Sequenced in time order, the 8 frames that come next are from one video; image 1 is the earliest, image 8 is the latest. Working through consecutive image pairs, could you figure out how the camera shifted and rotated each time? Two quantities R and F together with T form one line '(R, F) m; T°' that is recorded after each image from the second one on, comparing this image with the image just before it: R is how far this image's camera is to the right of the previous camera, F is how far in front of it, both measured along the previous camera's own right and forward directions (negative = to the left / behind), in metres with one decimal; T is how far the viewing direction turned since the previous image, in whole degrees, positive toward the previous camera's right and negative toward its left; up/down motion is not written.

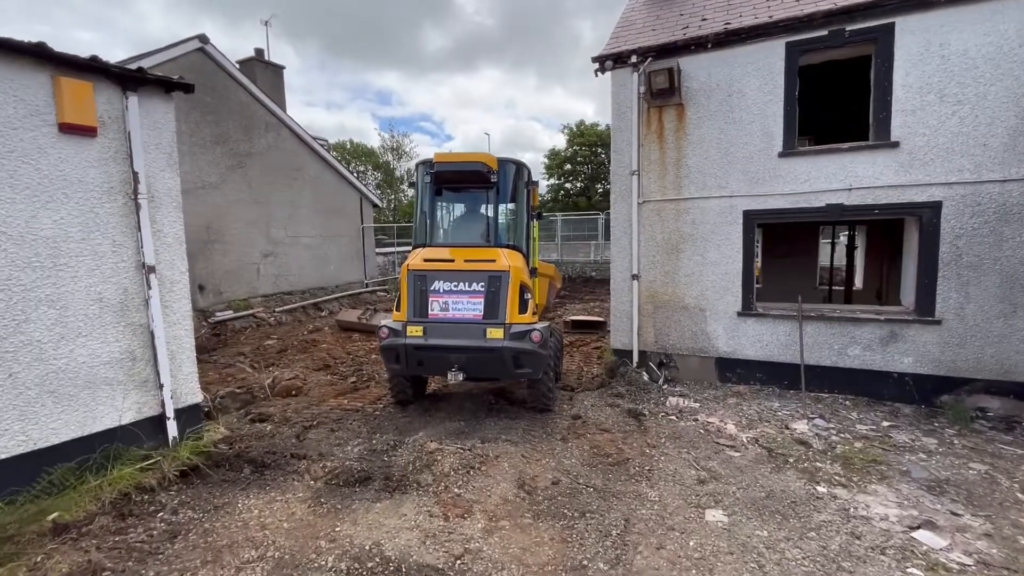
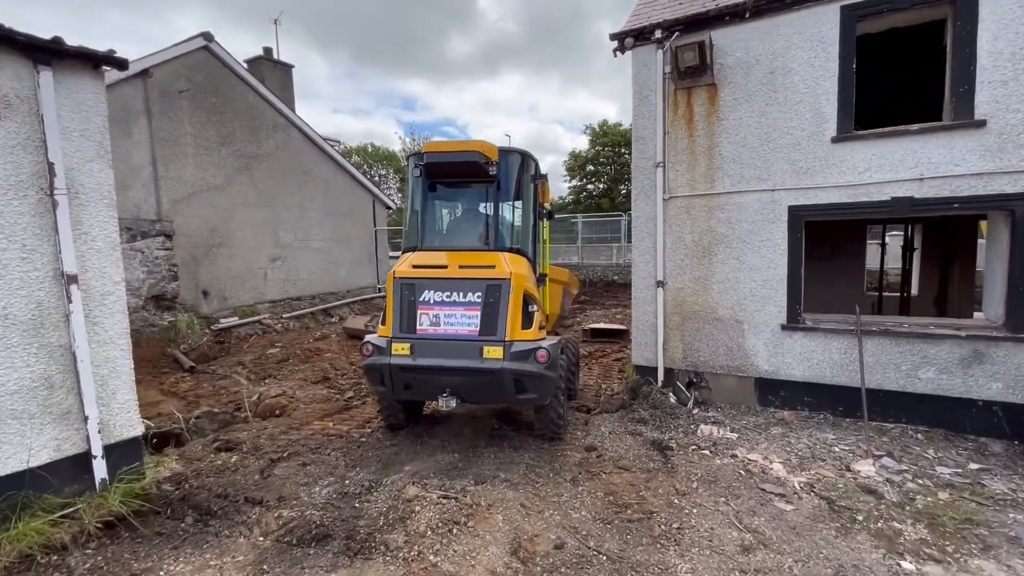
(+0.2, +0.8) m; -3°
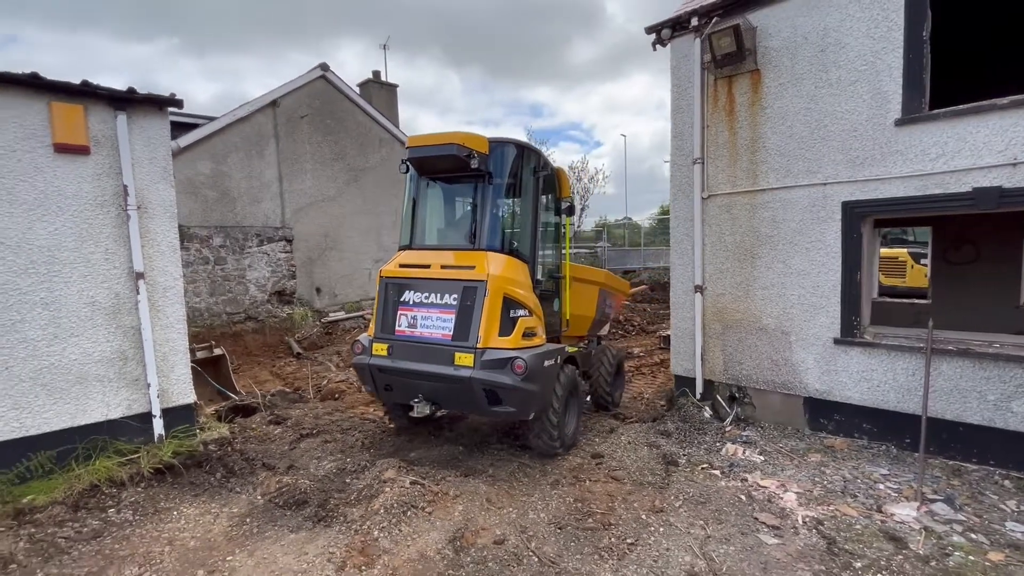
(+1.2, 0.0) m; -15°
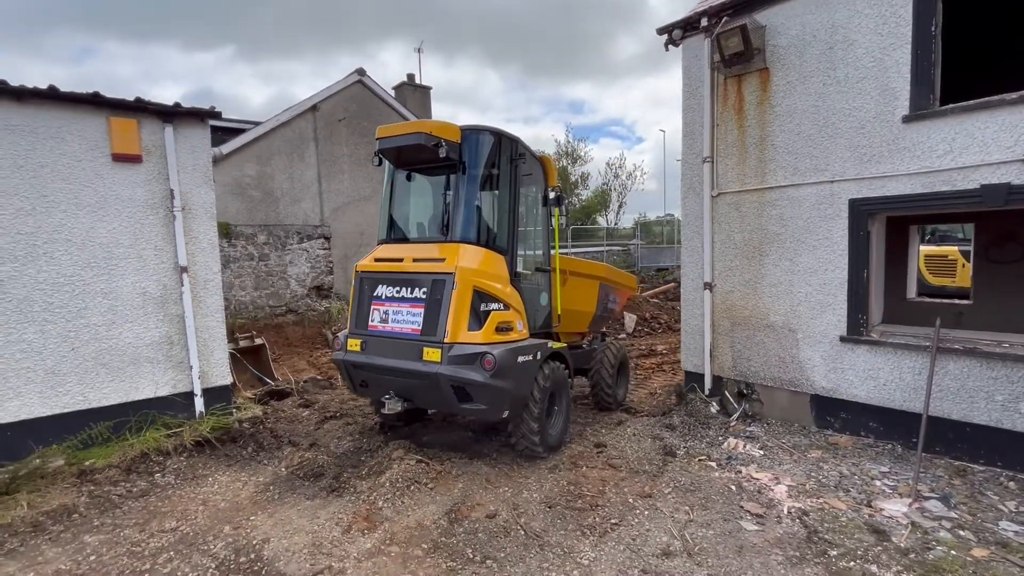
(+0.3, -0.2) m; -5°
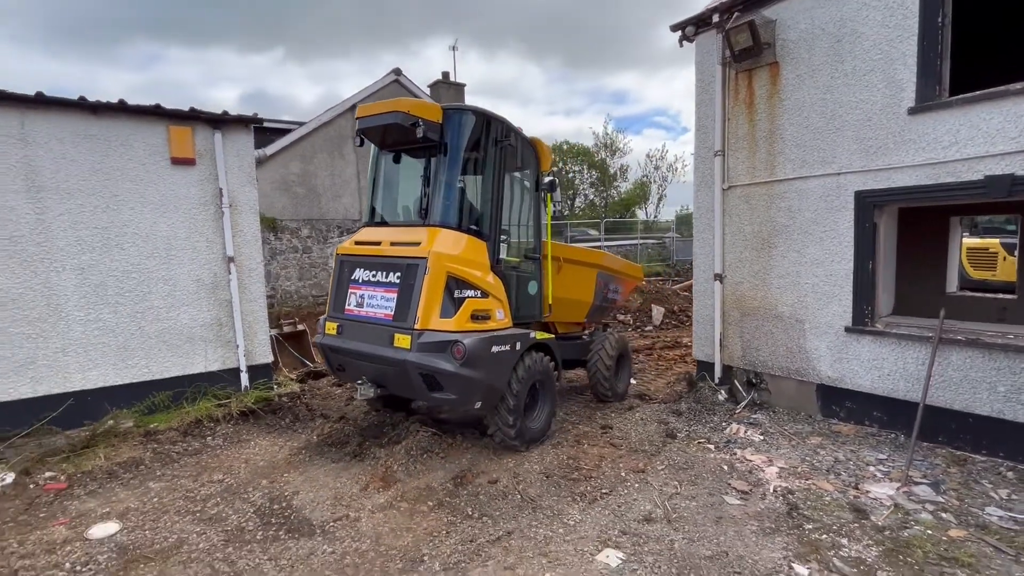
(+0.3, -0.3) m; -5°
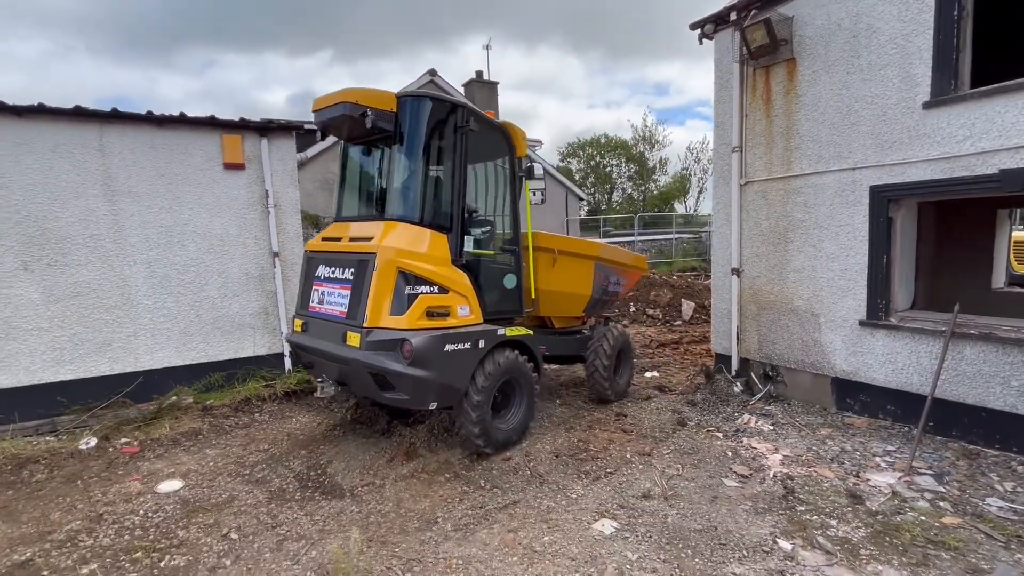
(+0.2, -0.3) m; -5°
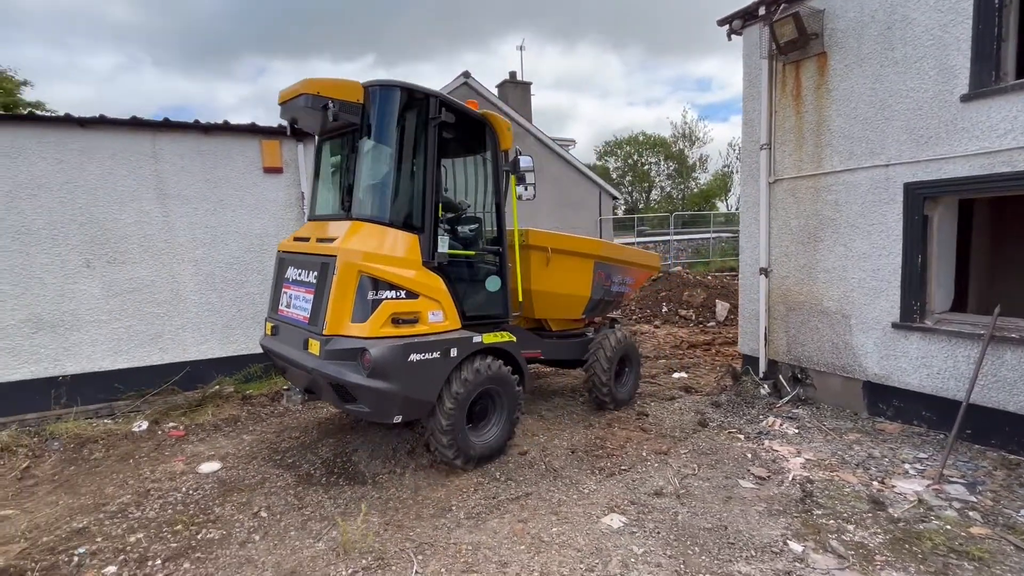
(+0.2, -0.1) m; -4°
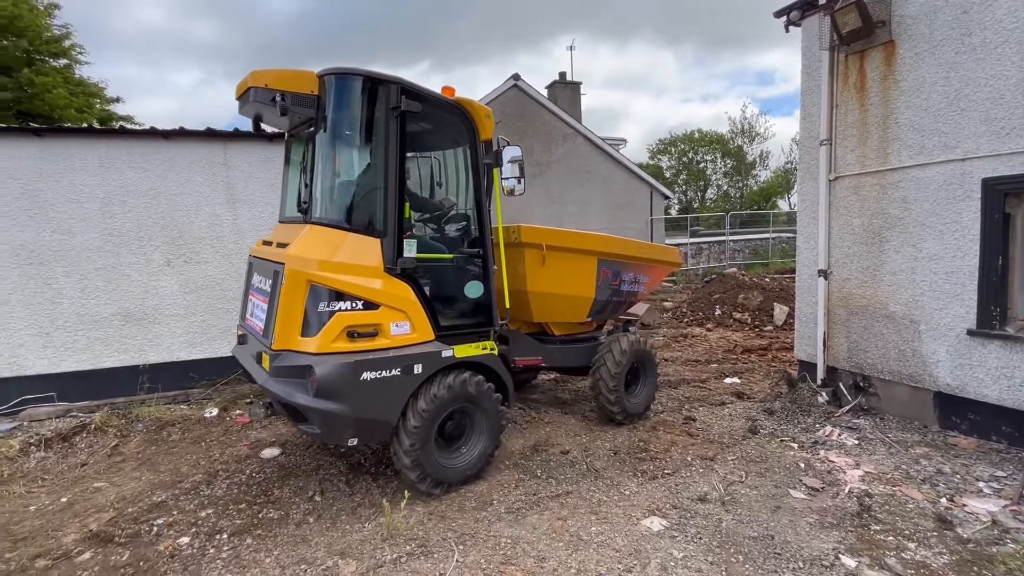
(+0.1, -0.1) m; -6°
